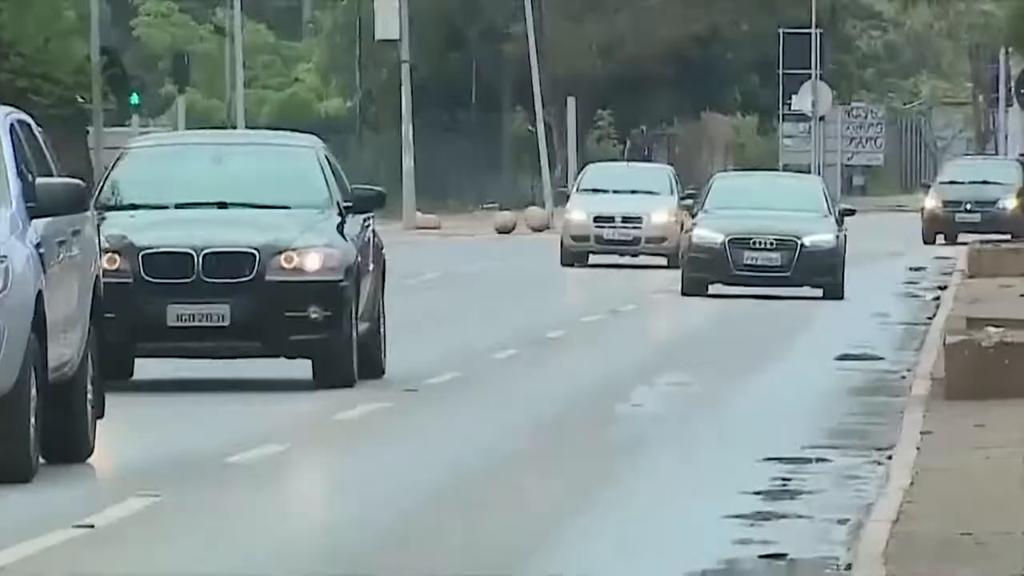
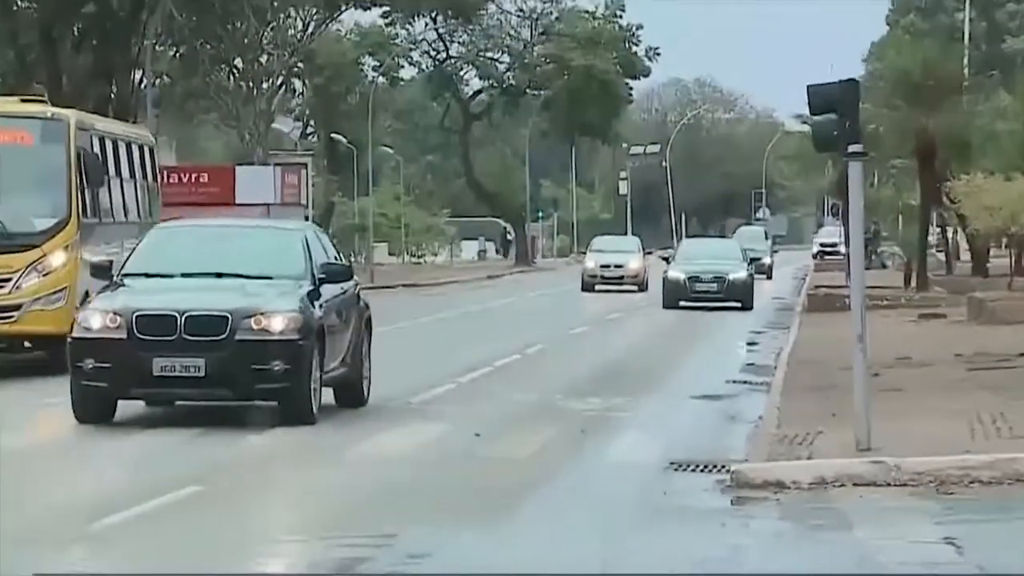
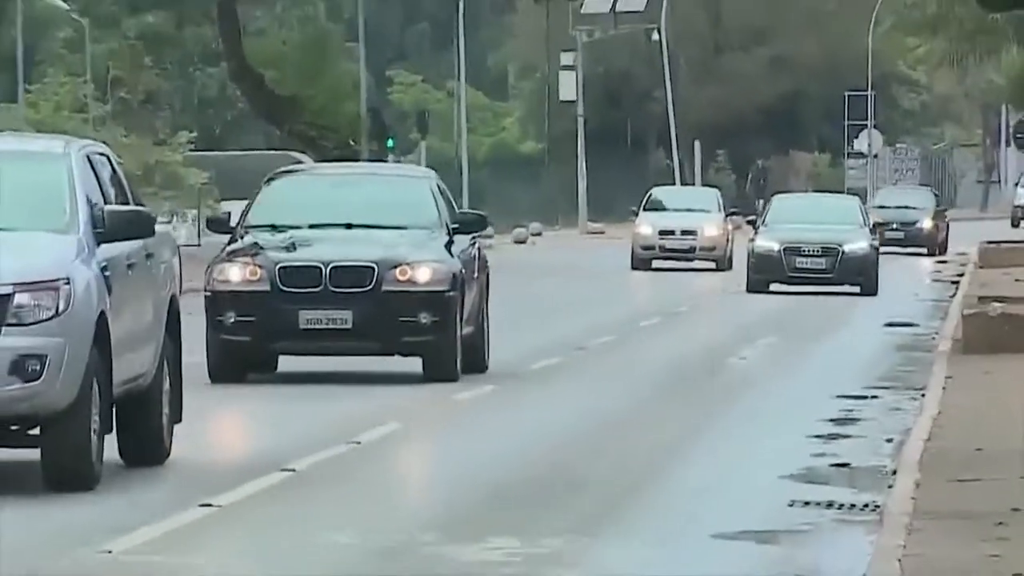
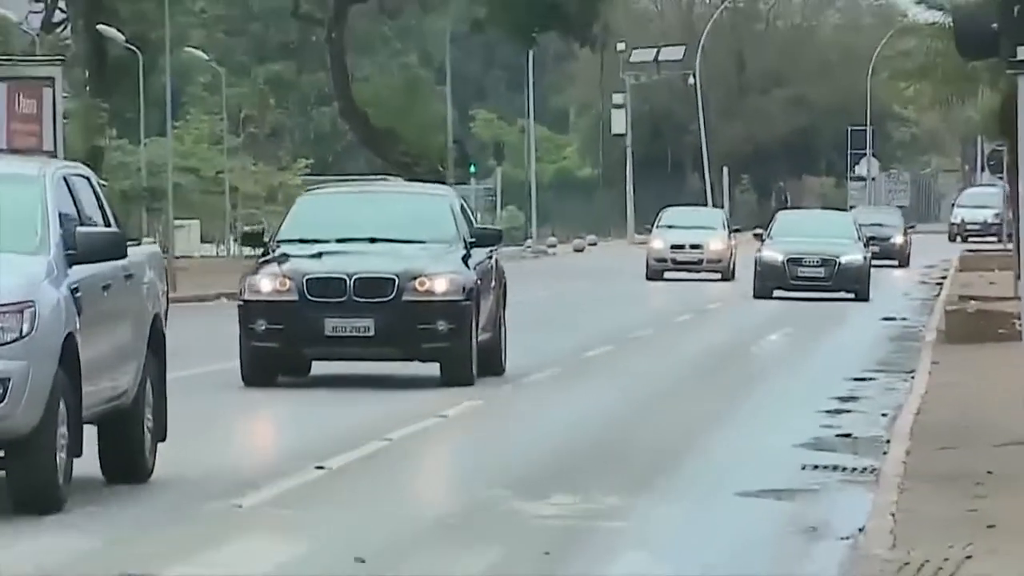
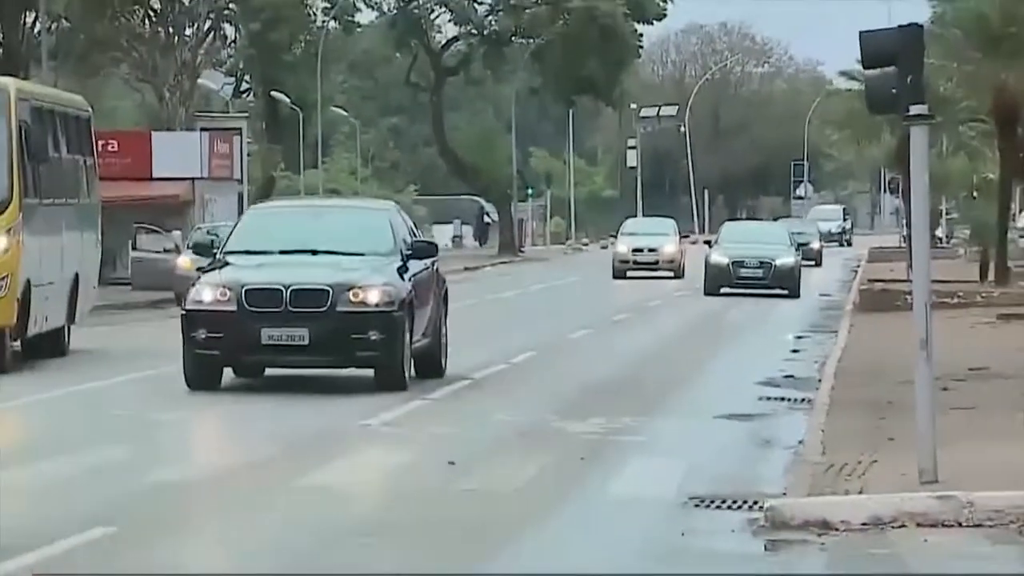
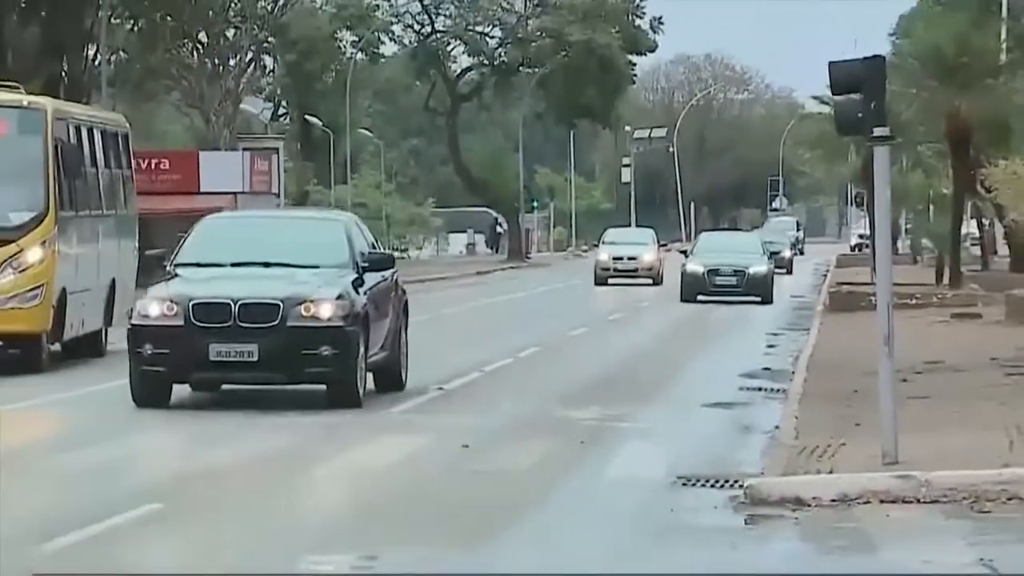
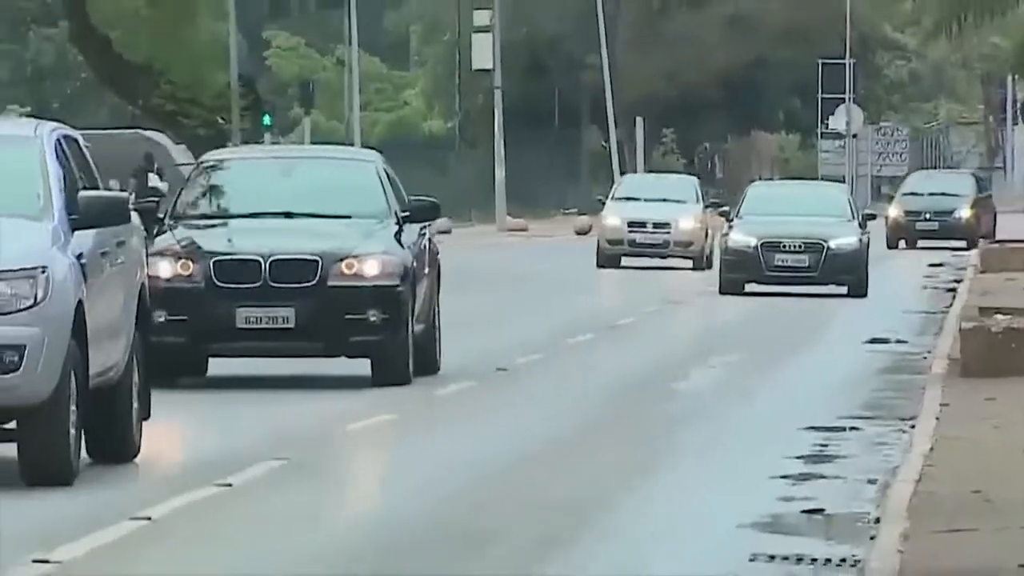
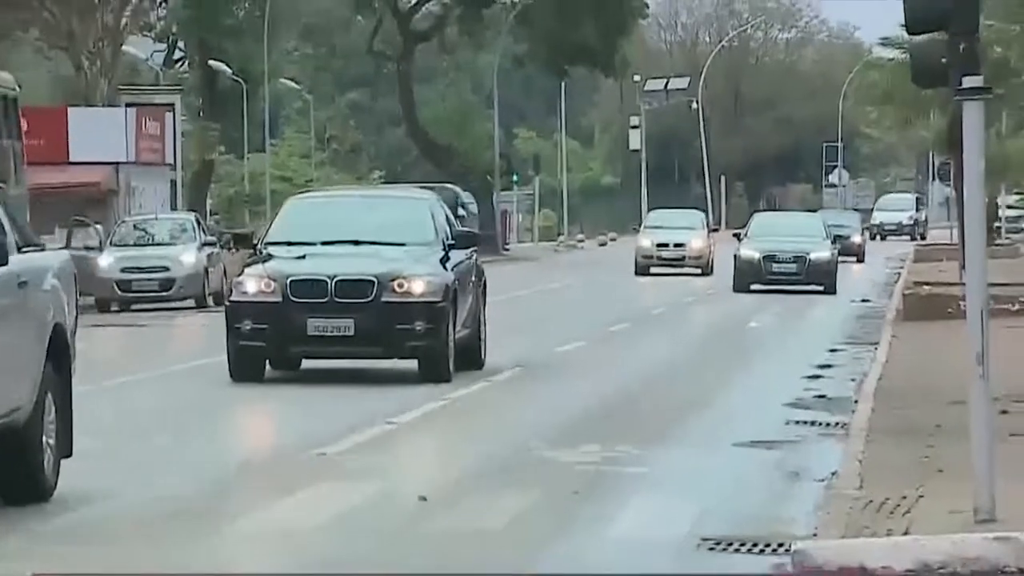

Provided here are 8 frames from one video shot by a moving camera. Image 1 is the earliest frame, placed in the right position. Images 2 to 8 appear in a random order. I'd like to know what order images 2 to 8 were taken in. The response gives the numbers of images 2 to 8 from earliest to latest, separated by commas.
7, 3, 4, 8, 5, 6, 2
